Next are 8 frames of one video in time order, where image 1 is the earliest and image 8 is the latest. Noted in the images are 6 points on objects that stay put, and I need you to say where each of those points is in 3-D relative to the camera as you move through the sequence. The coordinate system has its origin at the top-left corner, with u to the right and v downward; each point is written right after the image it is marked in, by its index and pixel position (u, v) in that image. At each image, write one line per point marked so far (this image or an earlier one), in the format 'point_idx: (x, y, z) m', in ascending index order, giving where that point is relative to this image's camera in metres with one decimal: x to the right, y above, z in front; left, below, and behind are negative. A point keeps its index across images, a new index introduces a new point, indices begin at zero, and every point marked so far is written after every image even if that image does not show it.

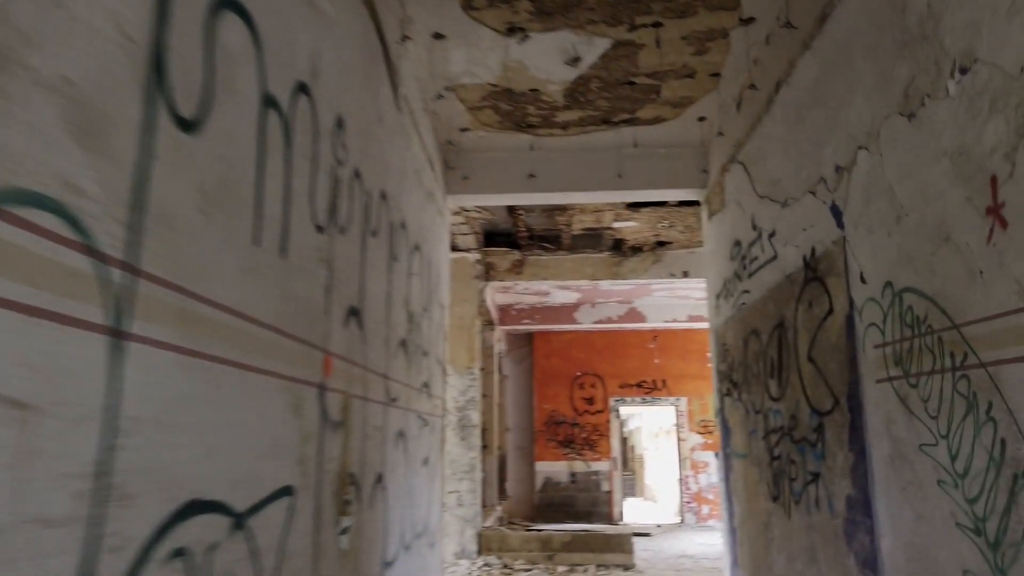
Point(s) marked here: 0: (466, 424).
0: (-0.4, -1.2, +6.8) m
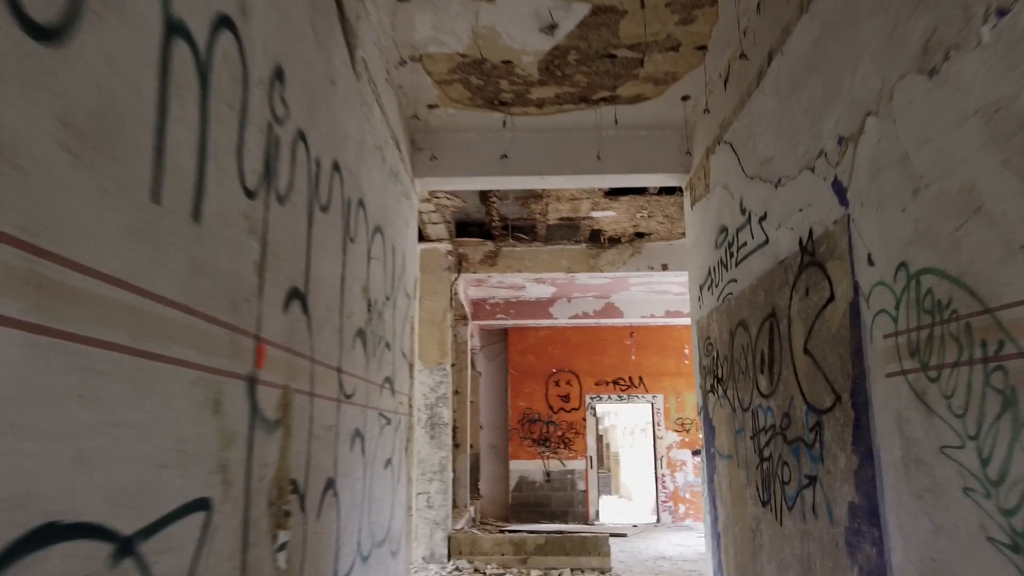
0: (-0.7, -1.2, +6.5) m
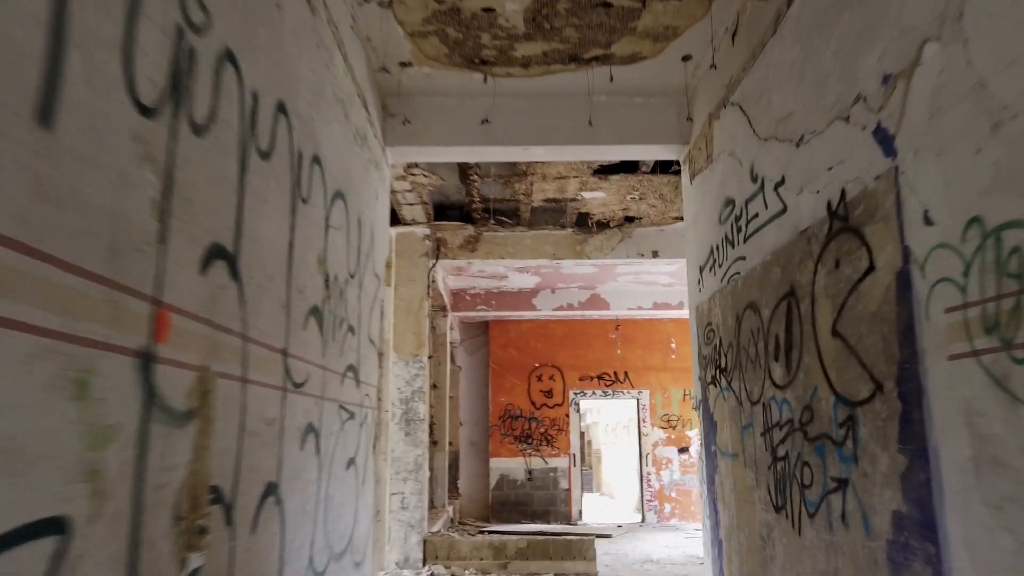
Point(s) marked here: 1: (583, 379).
0: (-0.8, -1.1, +6.1) m
1: (+1.0, -1.3, +10.6) m
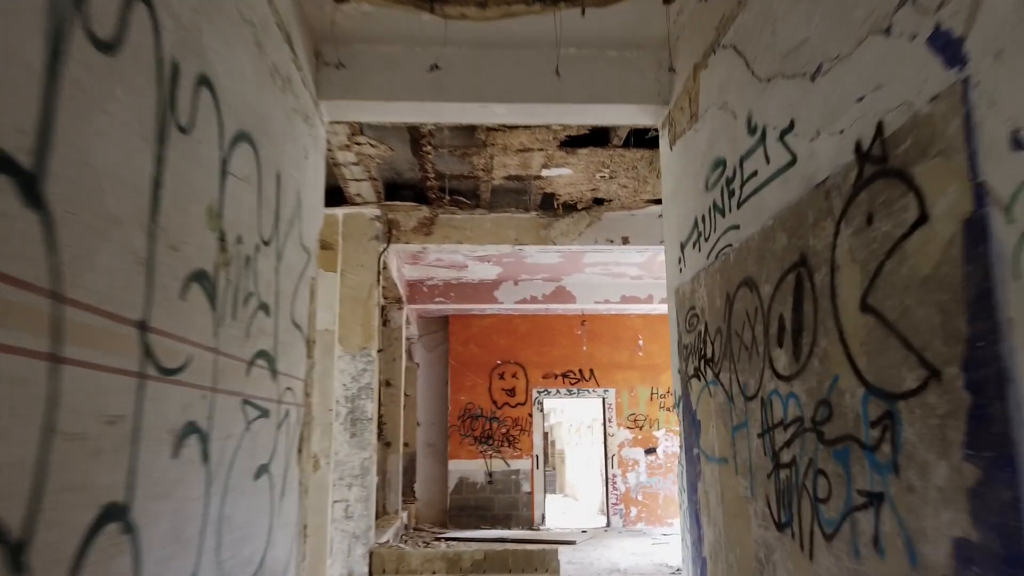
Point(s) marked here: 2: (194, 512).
0: (-1.2, -1.0, +5.5) m
1: (+0.5, -1.2, +10.1) m
2: (-0.8, -0.6, +1.9) m
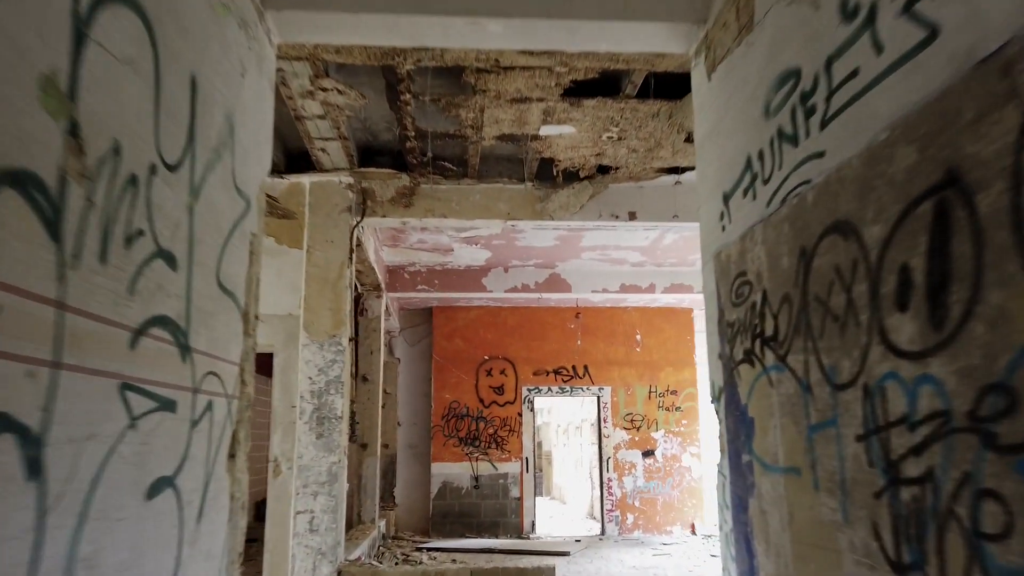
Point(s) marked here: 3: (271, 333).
0: (-1.2, -0.8, +4.8) m
1: (+0.3, -1.1, +9.4) m
2: (-0.8, -0.4, +1.2) m
3: (-1.5, -0.3, +4.7) m
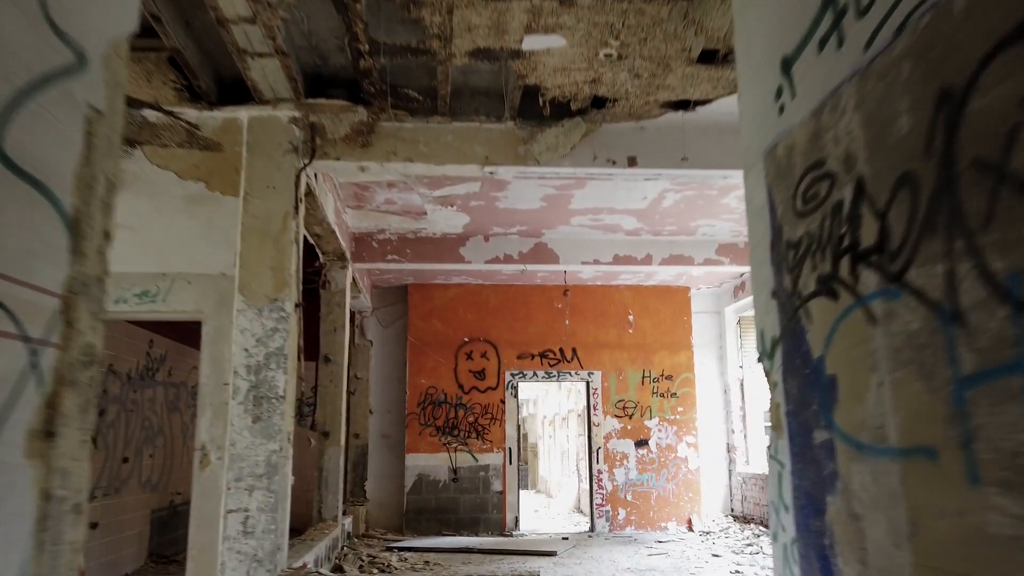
0: (-1.3, -0.6, +4.0) m
1: (+0.1, -0.8, +8.6) m
2: (-0.8, -0.2, +0.4) m
3: (-1.7, 0.0, +3.9) m
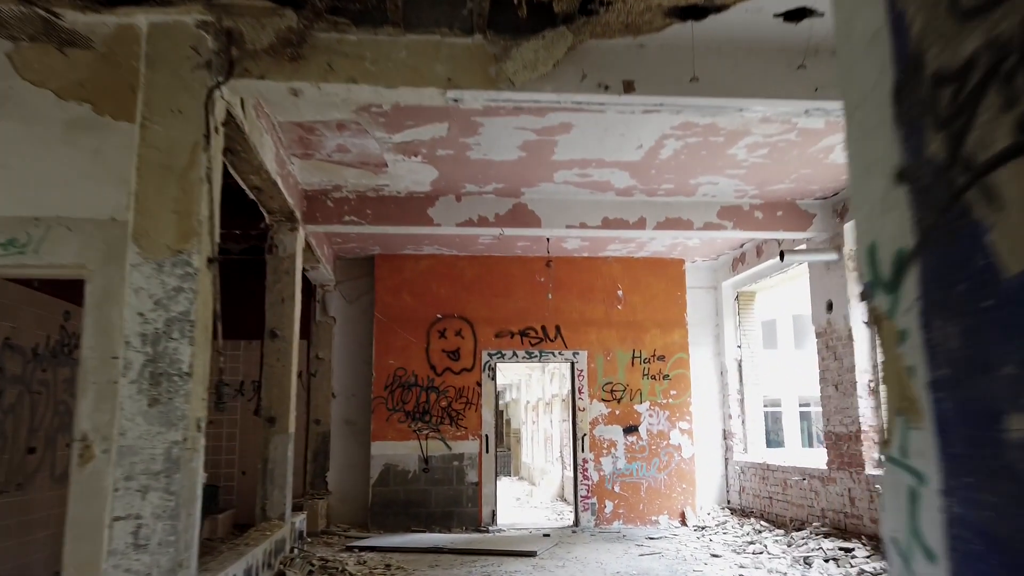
0: (-1.5, -0.4, +3.2) m
1: (-0.1, -0.5, +7.8) m
2: (-0.9, -0.1, -0.4) m
3: (-1.8, +0.2, +3.1) m
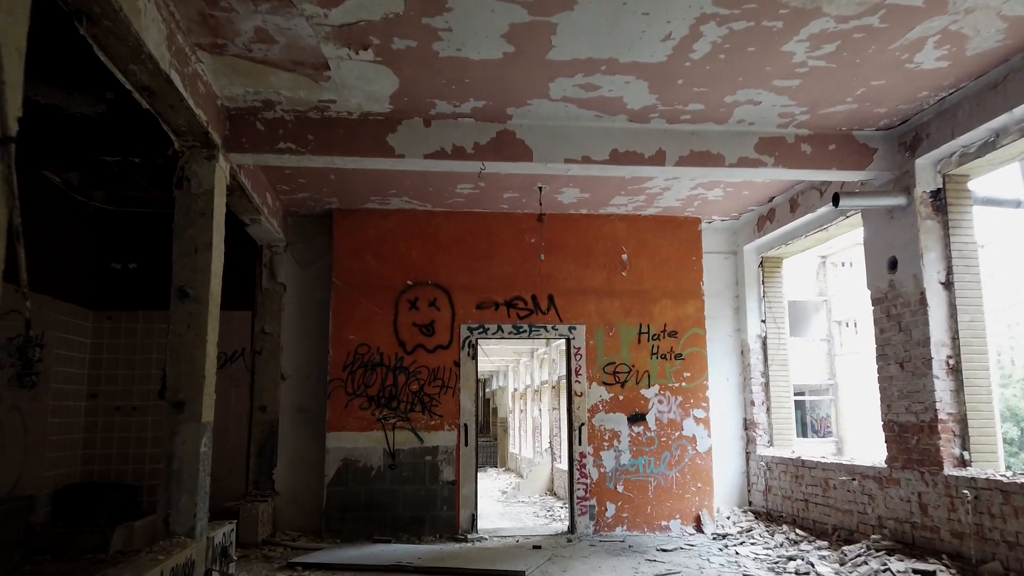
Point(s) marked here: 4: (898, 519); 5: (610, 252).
0: (-1.5, -0.1, +1.9) m
1: (-0.3, -0.2, +6.6) m
2: (-0.9, +0.2, -1.7) m
3: (-1.9, +0.4, +1.8) m
4: (+2.5, -1.5, +4.7) m
5: (+0.9, +0.3, +6.8) m
